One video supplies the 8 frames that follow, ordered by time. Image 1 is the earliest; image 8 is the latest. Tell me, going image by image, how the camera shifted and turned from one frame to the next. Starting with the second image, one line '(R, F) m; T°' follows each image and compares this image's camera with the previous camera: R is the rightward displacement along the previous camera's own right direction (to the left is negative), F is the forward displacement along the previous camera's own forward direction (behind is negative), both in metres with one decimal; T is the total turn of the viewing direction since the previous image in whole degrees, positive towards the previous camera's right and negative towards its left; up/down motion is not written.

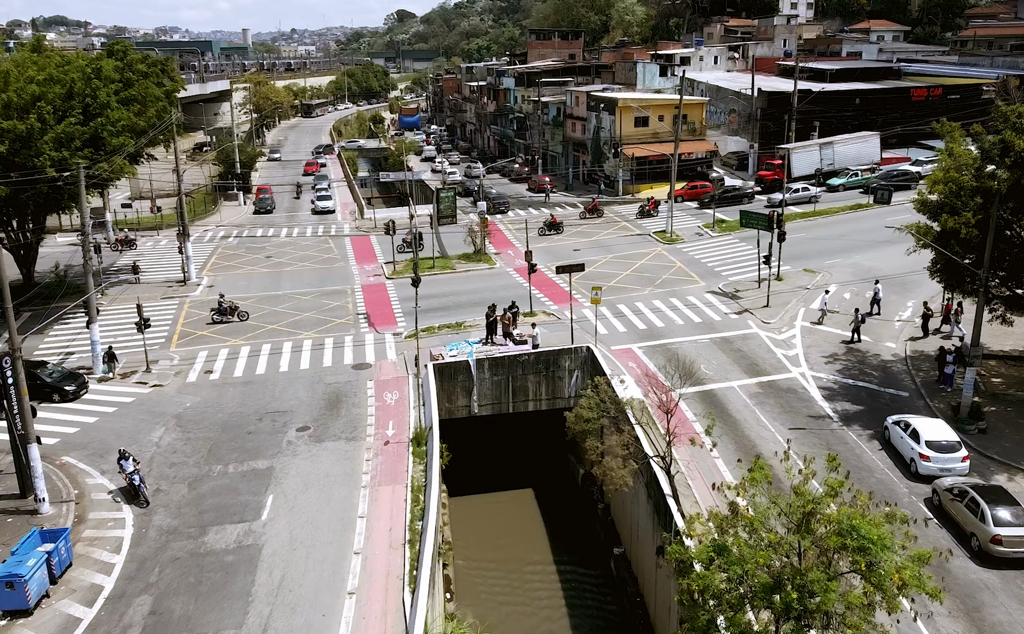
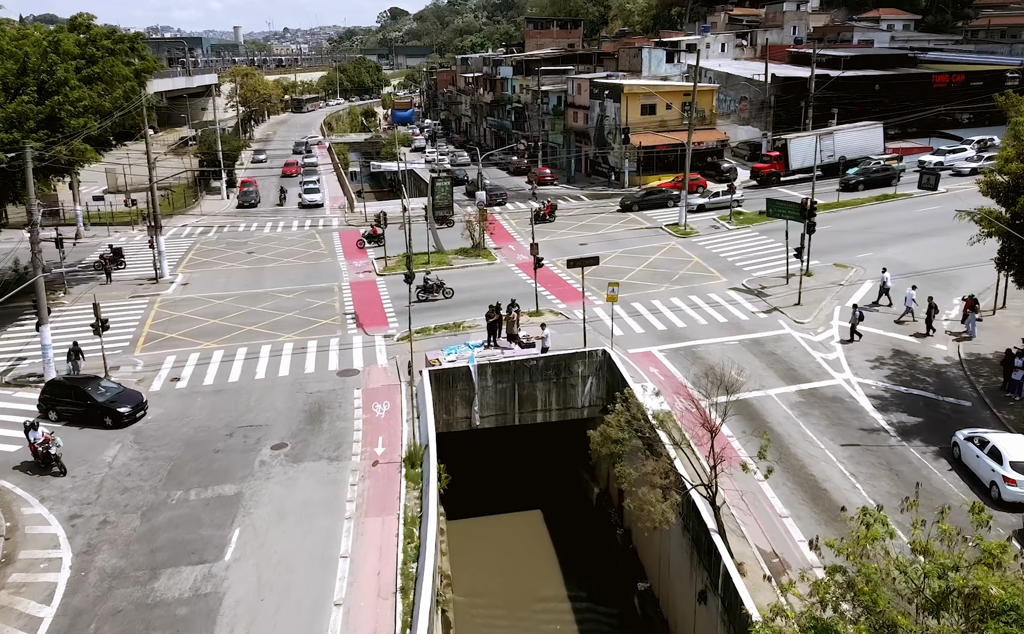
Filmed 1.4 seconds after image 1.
(-0.4, +3.7) m; 0°
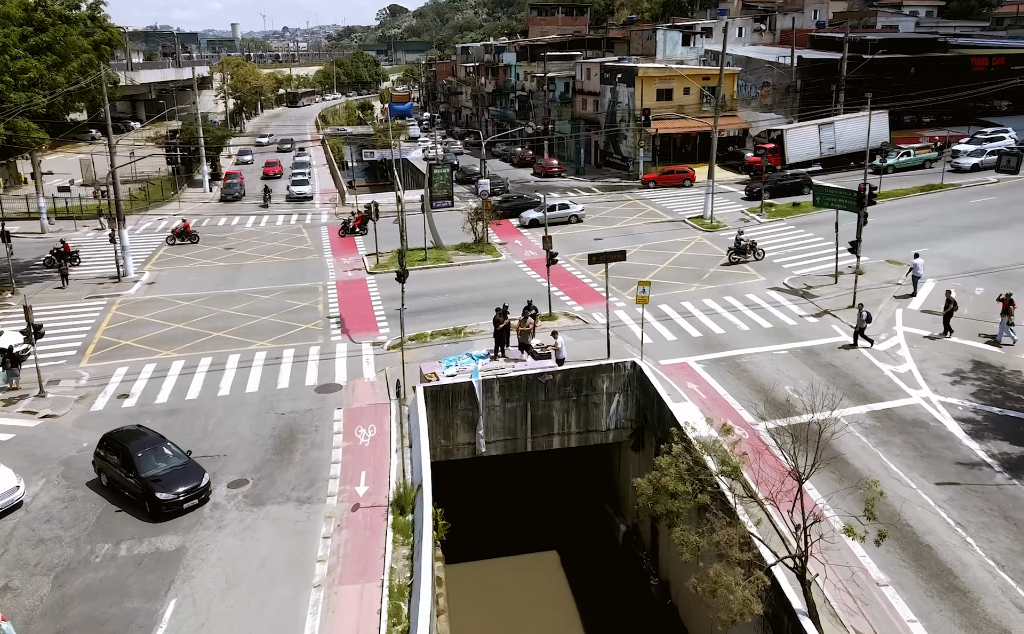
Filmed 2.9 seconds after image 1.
(-0.3, +4.7) m; 0°
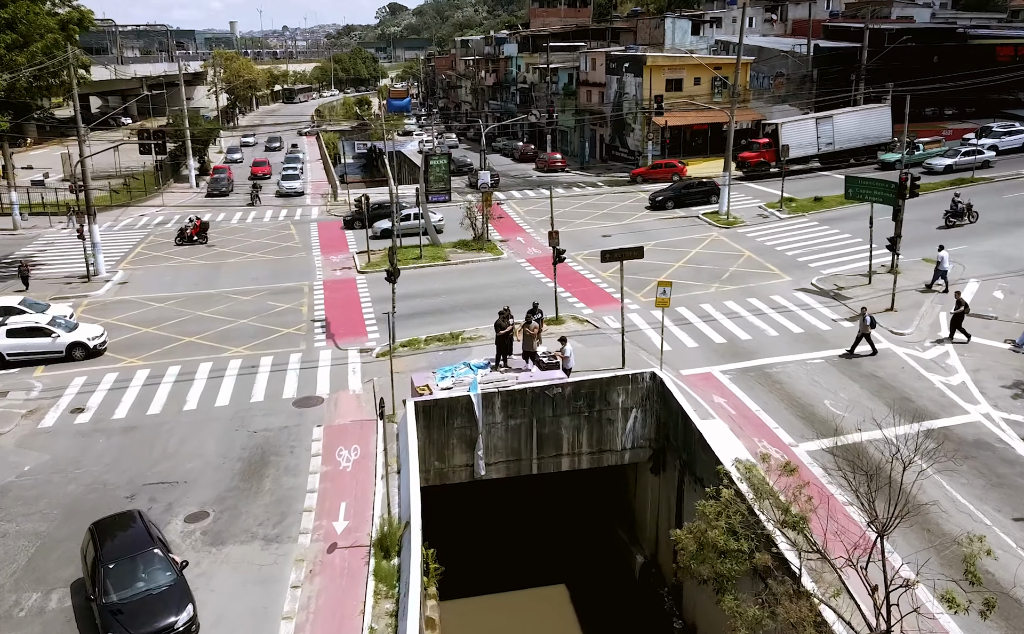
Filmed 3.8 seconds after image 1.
(-0.1, +2.8) m; 0°
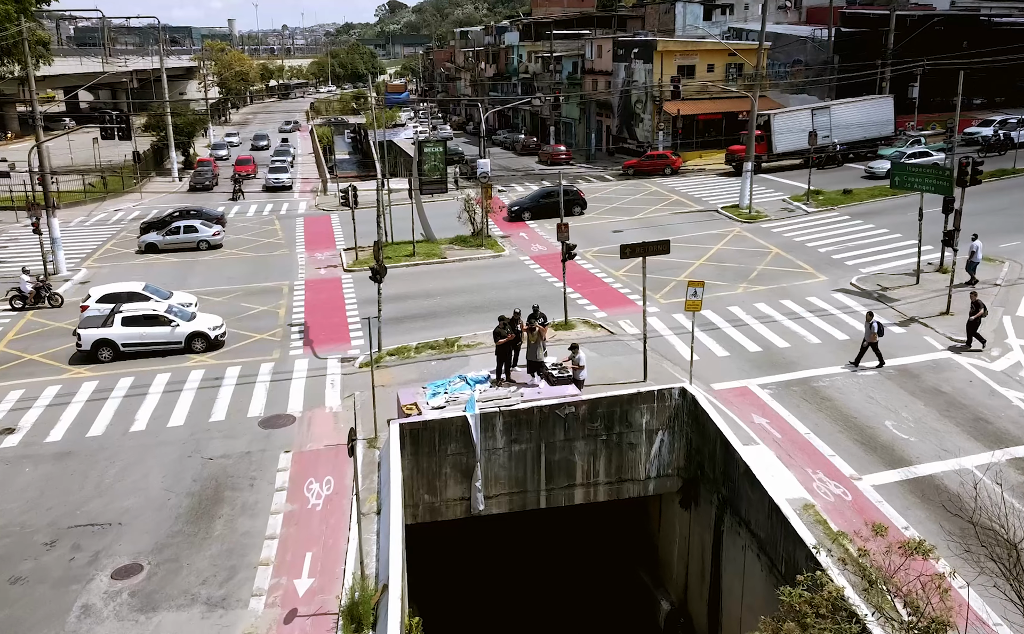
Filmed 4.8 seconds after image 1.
(-0.1, +3.2) m; 0°
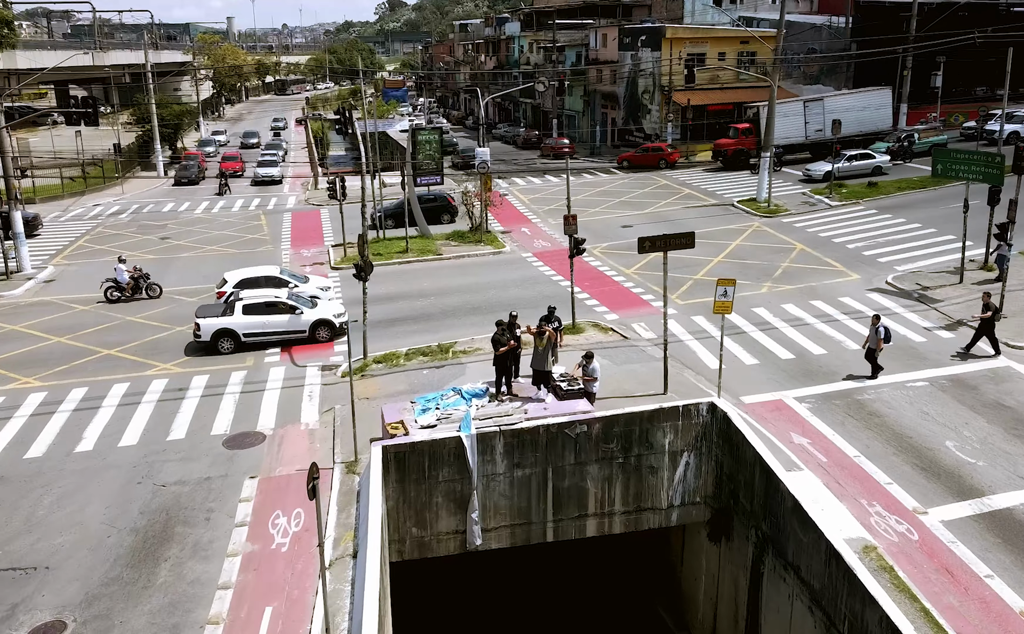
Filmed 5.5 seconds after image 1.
(0.0, +2.4) m; 0°
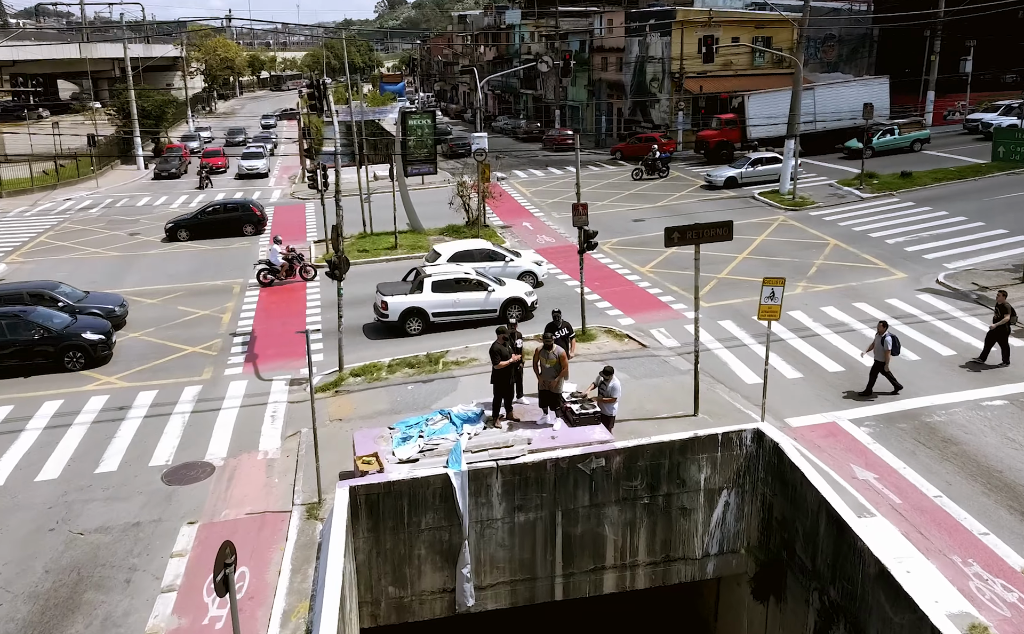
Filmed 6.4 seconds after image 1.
(0.0, +2.9) m; 0°
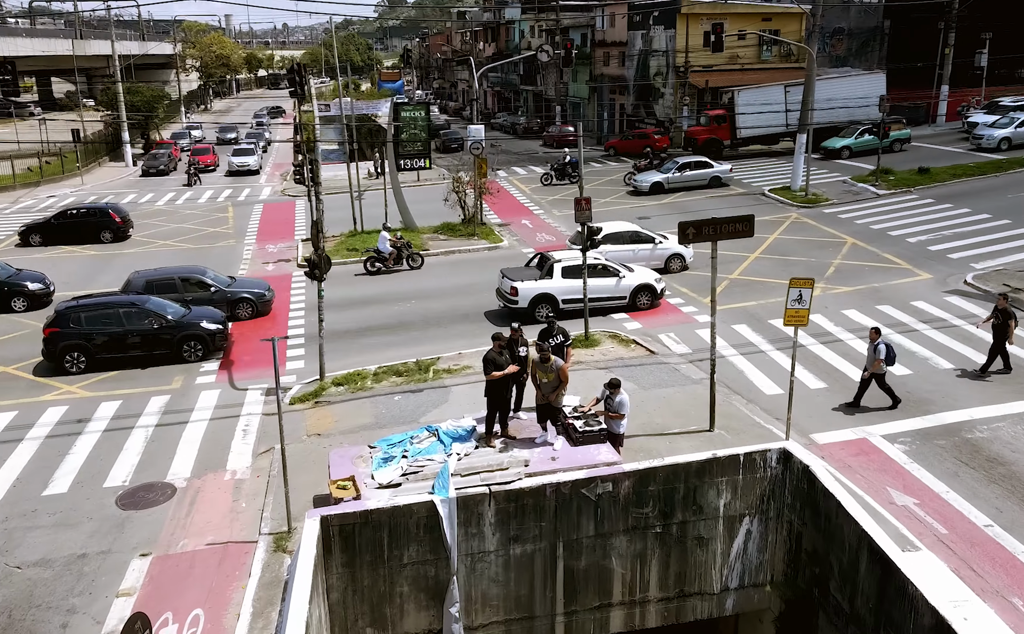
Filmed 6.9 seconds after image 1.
(+0.1, +1.4) m; 0°
